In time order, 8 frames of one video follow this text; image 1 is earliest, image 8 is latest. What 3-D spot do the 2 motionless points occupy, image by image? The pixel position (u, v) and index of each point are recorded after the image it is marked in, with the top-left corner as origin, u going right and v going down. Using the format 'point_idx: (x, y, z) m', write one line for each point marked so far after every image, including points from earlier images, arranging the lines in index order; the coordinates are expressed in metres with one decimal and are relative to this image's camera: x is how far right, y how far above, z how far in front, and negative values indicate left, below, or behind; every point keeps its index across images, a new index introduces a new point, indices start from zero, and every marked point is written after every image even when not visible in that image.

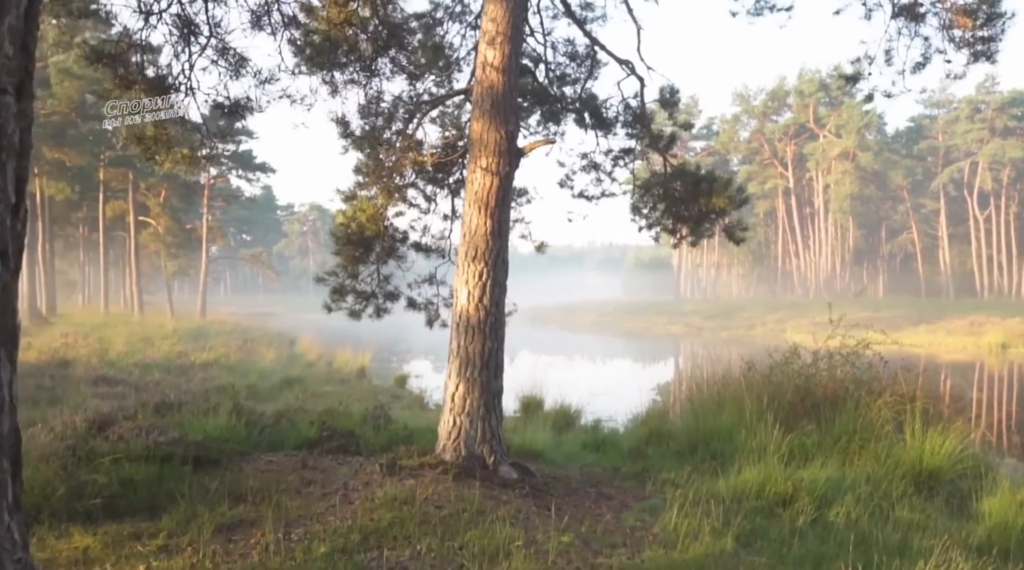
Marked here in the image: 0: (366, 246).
0: (-1.3, +0.4, +7.7) m
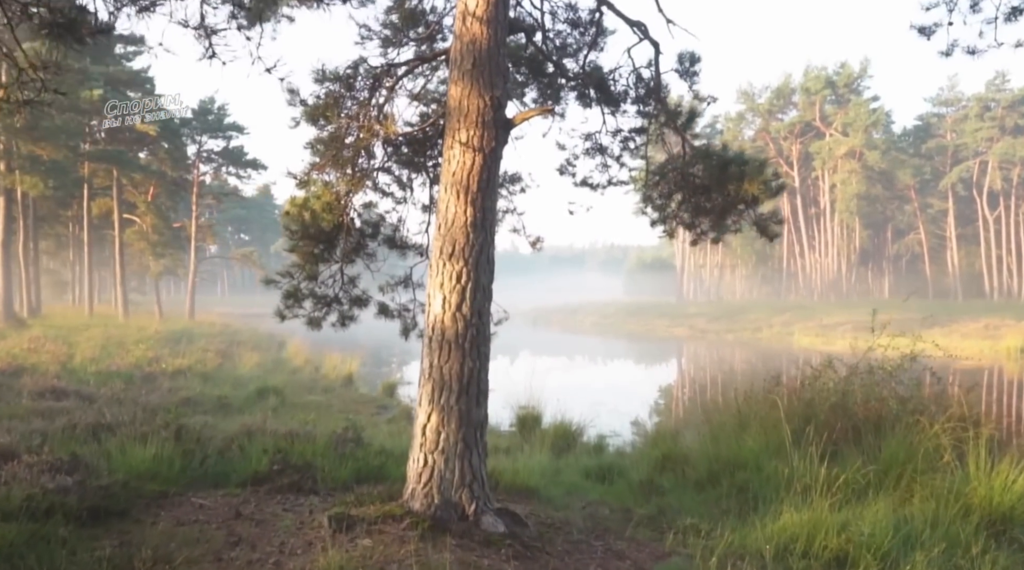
0: (-1.4, +0.3, +6.5) m
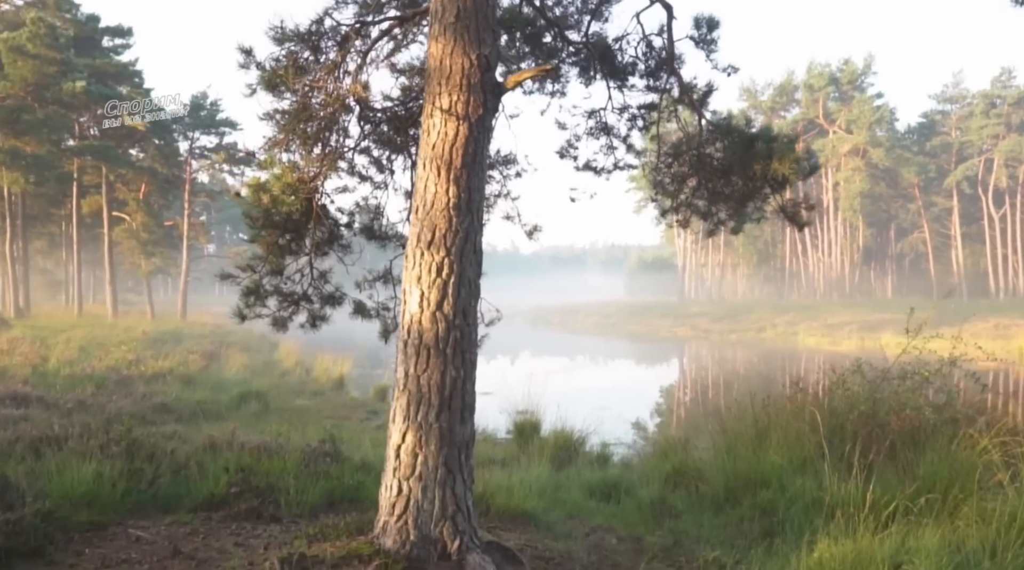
0: (-1.5, +0.4, +5.6) m
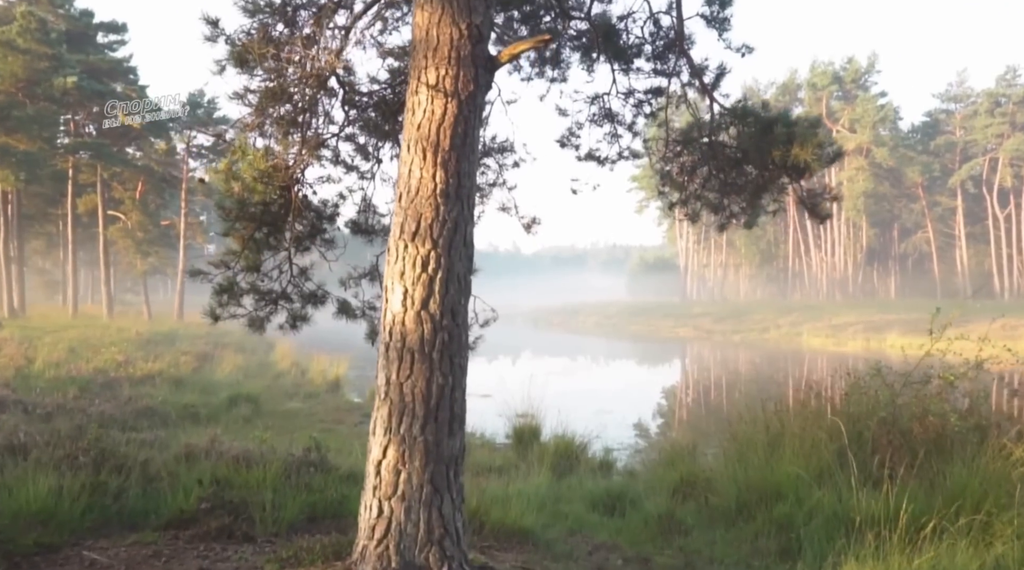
0: (-1.5, +0.4, +5.2) m
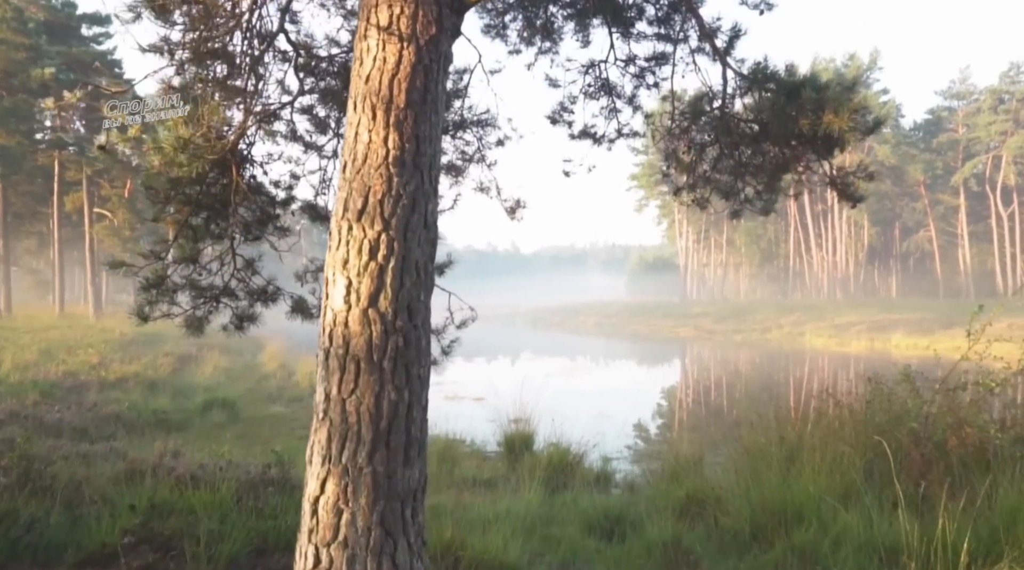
0: (-1.6, +0.4, +4.4) m
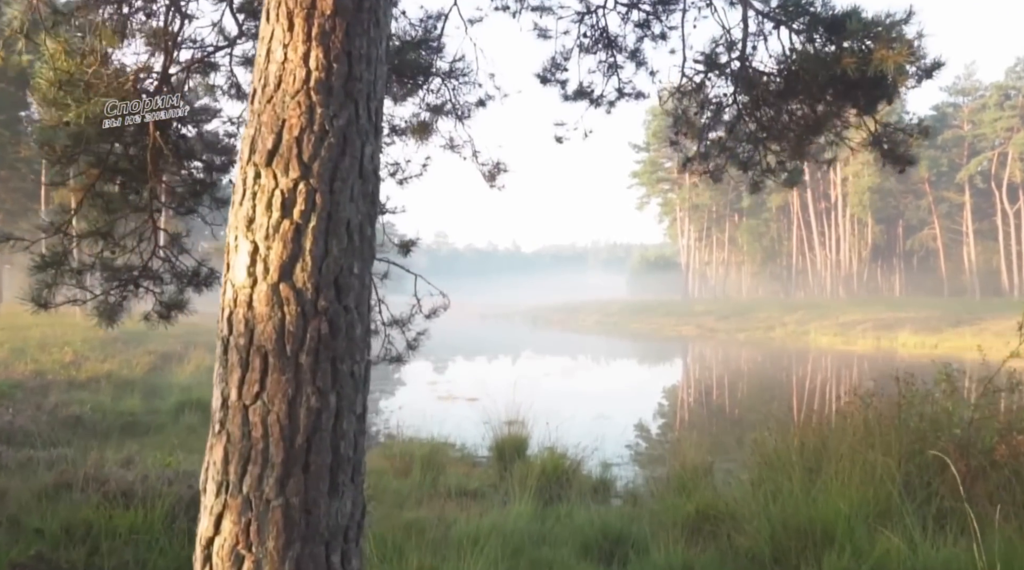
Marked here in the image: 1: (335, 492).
0: (-1.7, +0.5, +3.6) m
1: (-0.5, -0.5, +2.3) m
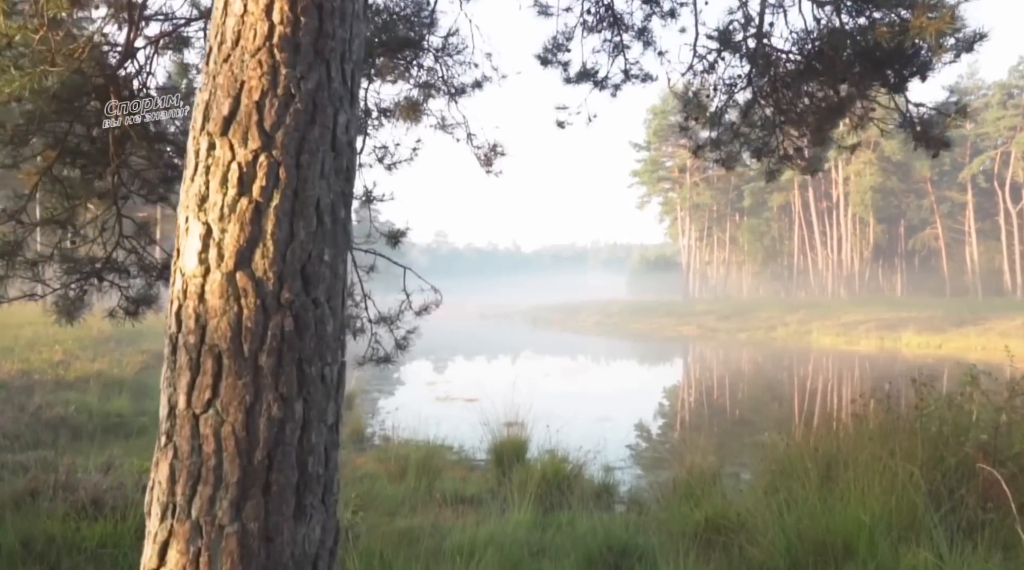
0: (-1.7, +0.5, +3.3) m
1: (-0.5, -0.5, +2.0) m
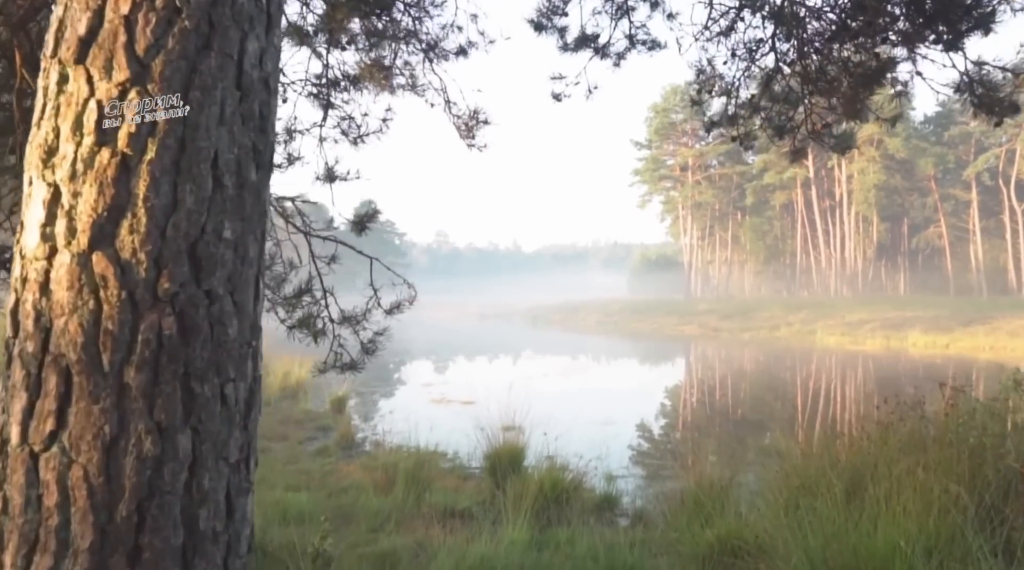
0: (-1.8, +0.5, +2.8) m
1: (-0.5, -0.5, +1.4) m
